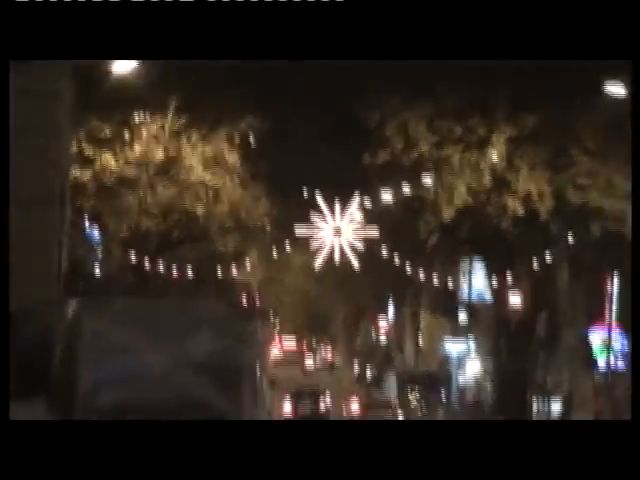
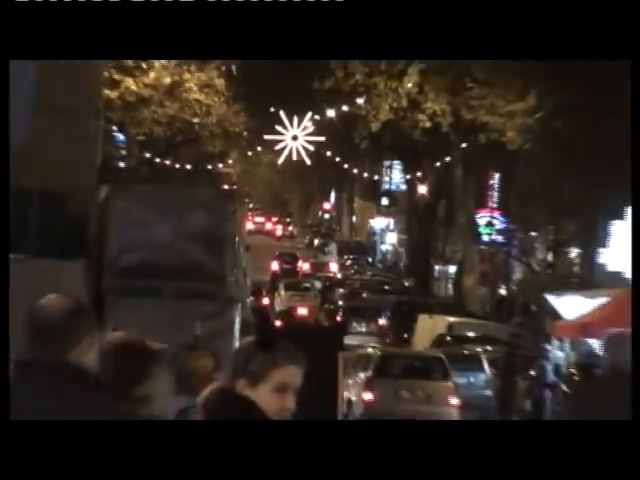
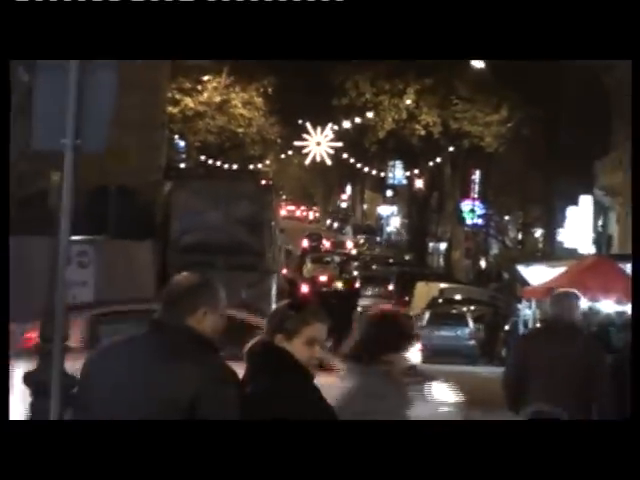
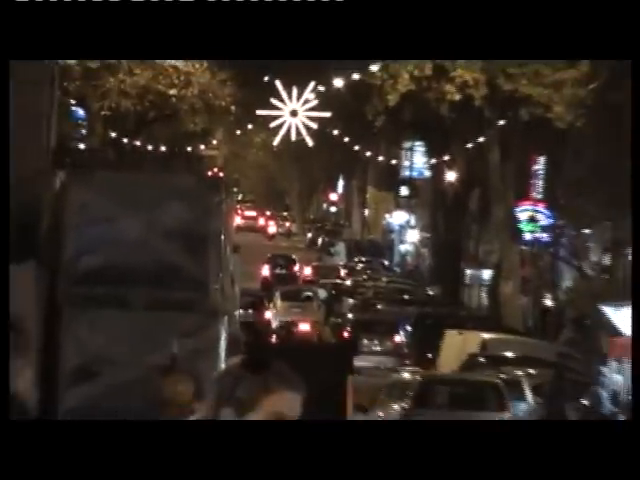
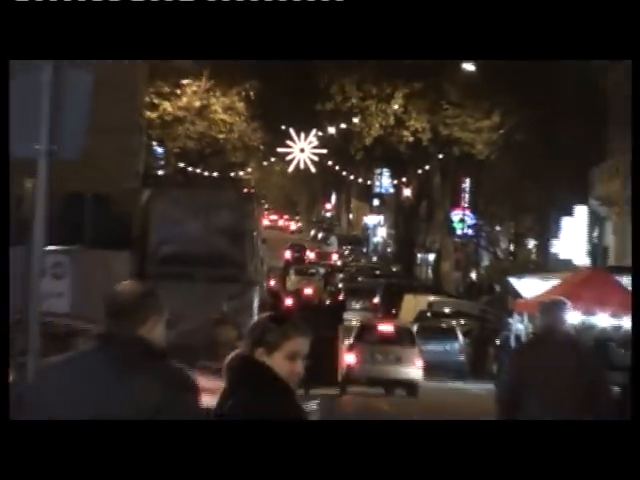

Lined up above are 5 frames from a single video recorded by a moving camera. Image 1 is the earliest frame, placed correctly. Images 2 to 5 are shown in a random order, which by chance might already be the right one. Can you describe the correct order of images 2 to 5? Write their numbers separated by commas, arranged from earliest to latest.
4, 2, 5, 3
